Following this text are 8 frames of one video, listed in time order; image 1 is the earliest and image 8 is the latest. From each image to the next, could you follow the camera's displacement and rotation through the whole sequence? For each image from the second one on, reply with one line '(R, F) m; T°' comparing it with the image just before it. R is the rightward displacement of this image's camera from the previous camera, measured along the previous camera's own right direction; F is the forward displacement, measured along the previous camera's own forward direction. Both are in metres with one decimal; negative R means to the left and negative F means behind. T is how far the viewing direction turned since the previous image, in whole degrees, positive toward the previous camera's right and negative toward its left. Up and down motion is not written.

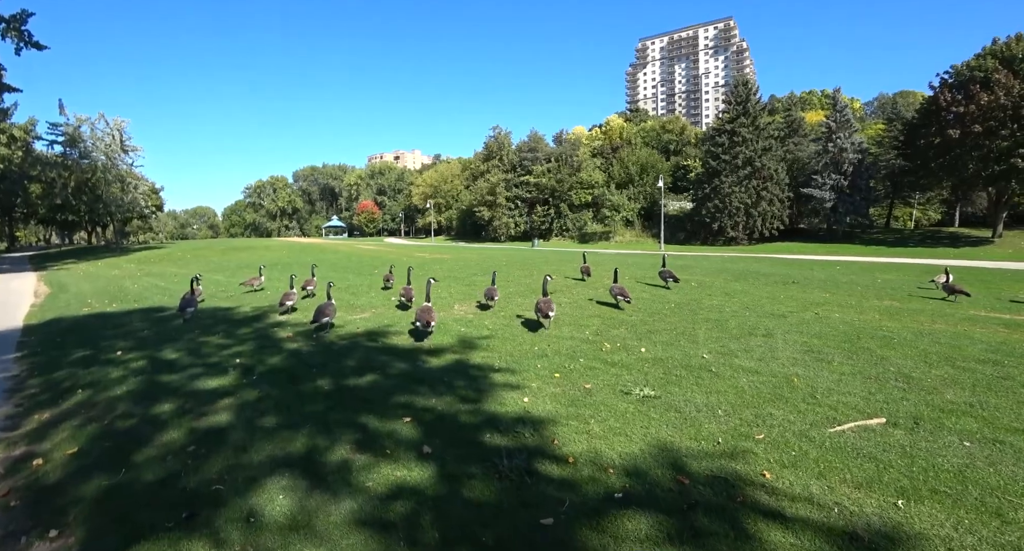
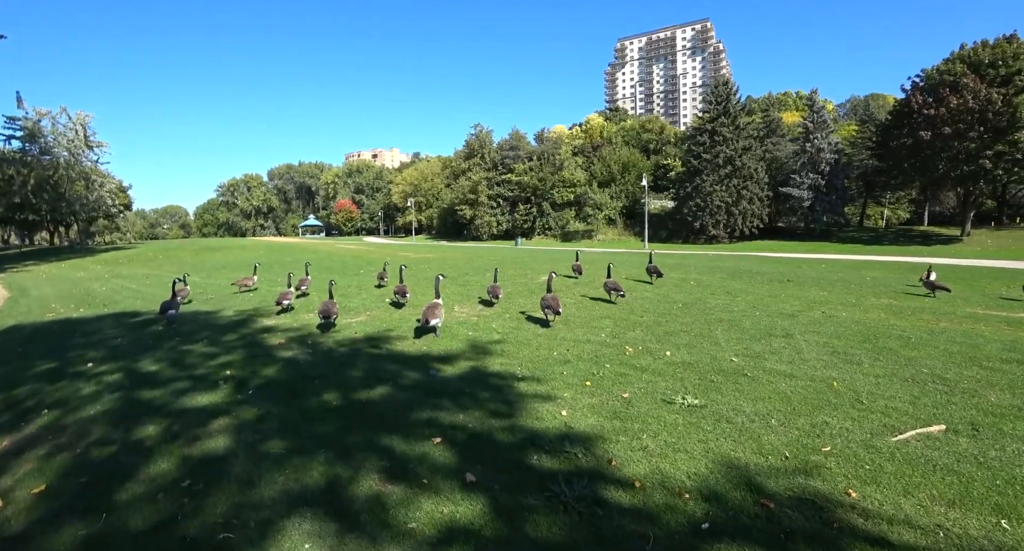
(-0.9, +1.0) m; +3°
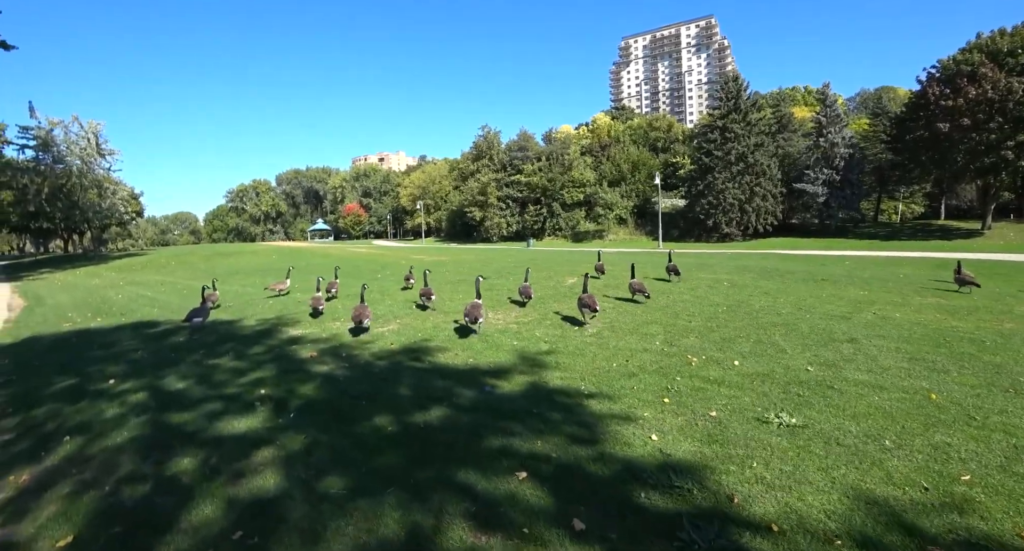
(-1.0, +1.0) m; 0°
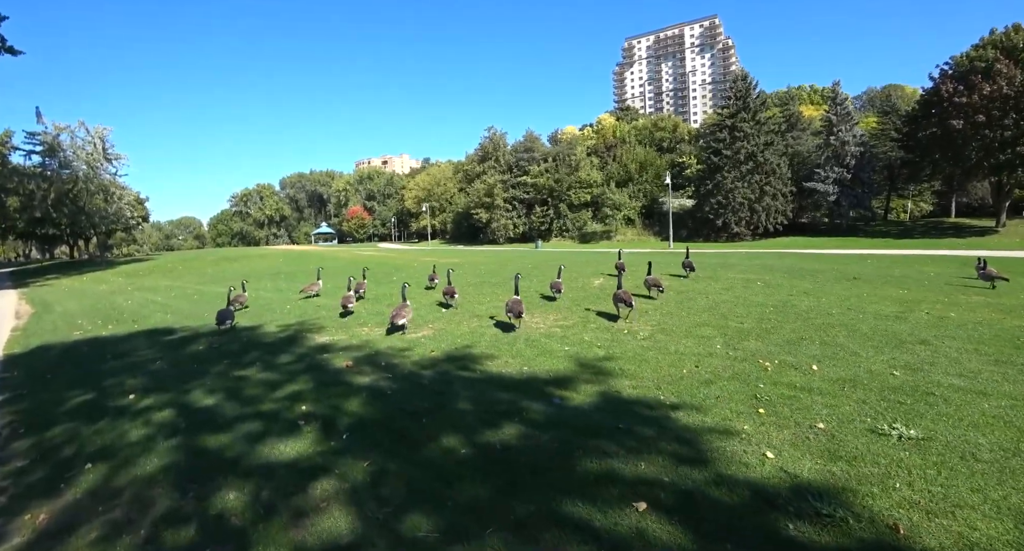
(-1.1, +1.0) m; 0°
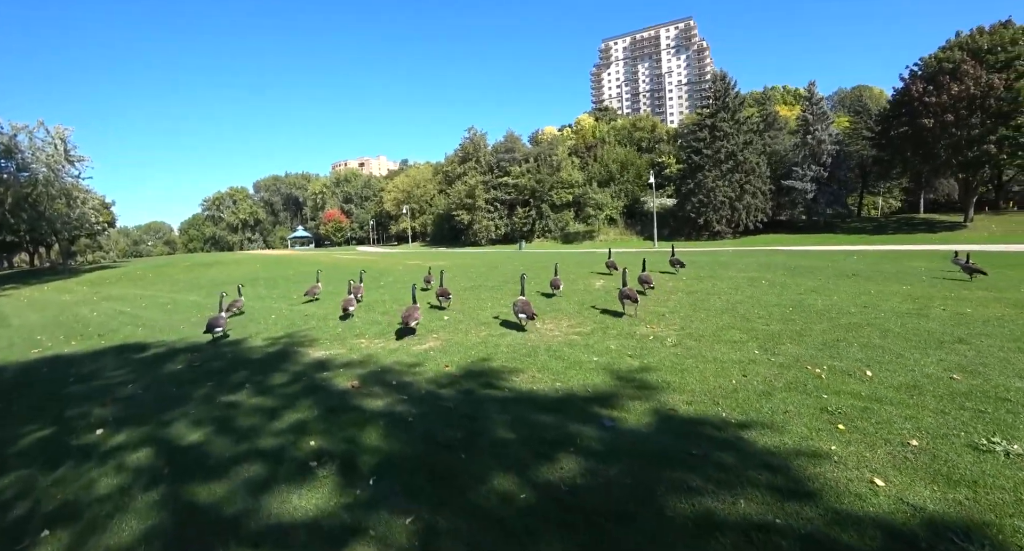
(-0.8, +1.2) m; +2°
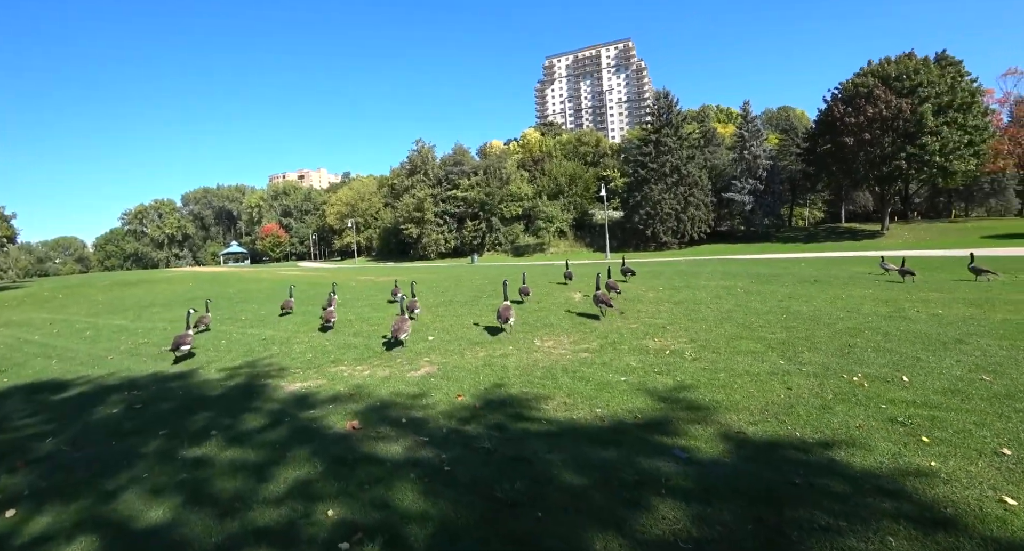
(-1.2, +1.3) m; +6°
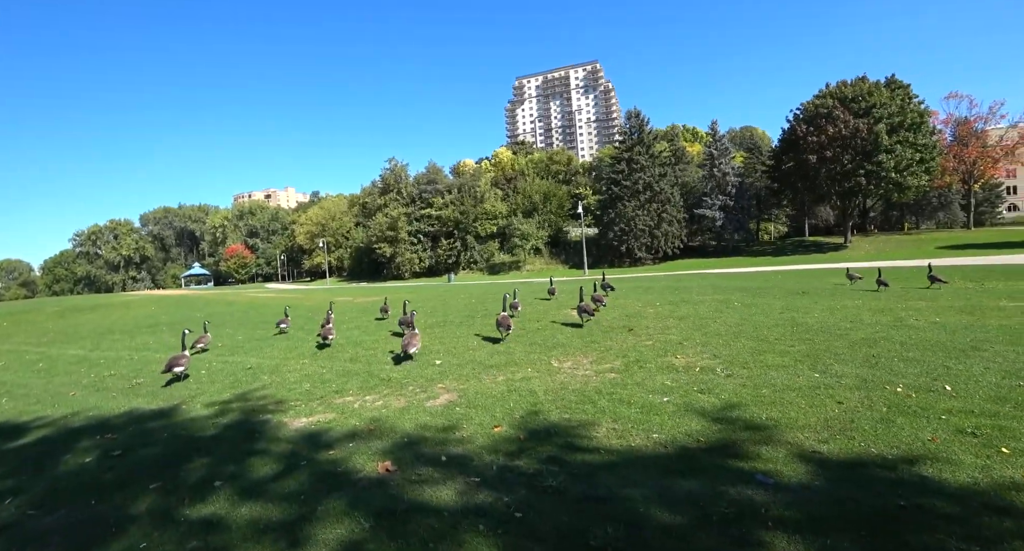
(-1.0, +0.7) m; +3°
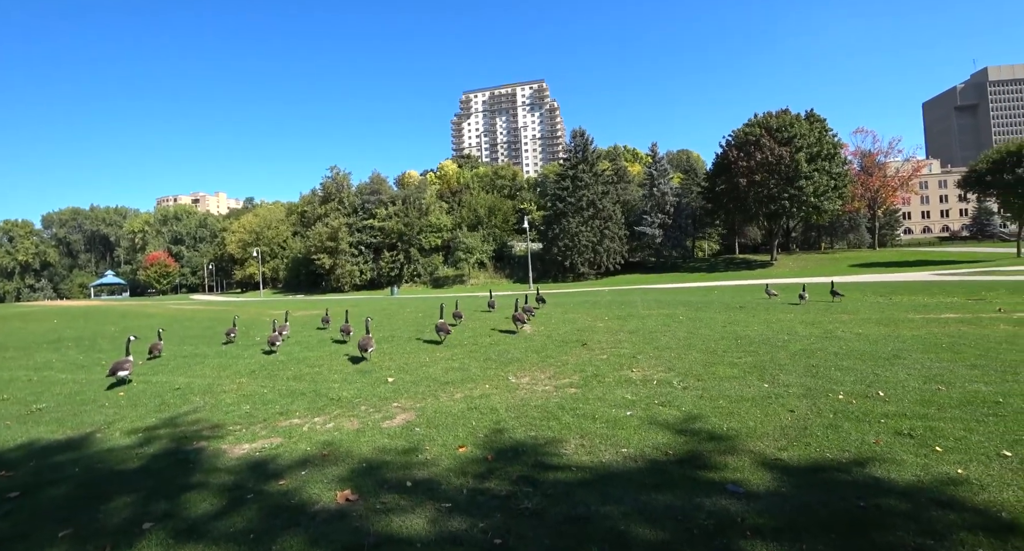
(-0.3, +0.2) m; +6°
